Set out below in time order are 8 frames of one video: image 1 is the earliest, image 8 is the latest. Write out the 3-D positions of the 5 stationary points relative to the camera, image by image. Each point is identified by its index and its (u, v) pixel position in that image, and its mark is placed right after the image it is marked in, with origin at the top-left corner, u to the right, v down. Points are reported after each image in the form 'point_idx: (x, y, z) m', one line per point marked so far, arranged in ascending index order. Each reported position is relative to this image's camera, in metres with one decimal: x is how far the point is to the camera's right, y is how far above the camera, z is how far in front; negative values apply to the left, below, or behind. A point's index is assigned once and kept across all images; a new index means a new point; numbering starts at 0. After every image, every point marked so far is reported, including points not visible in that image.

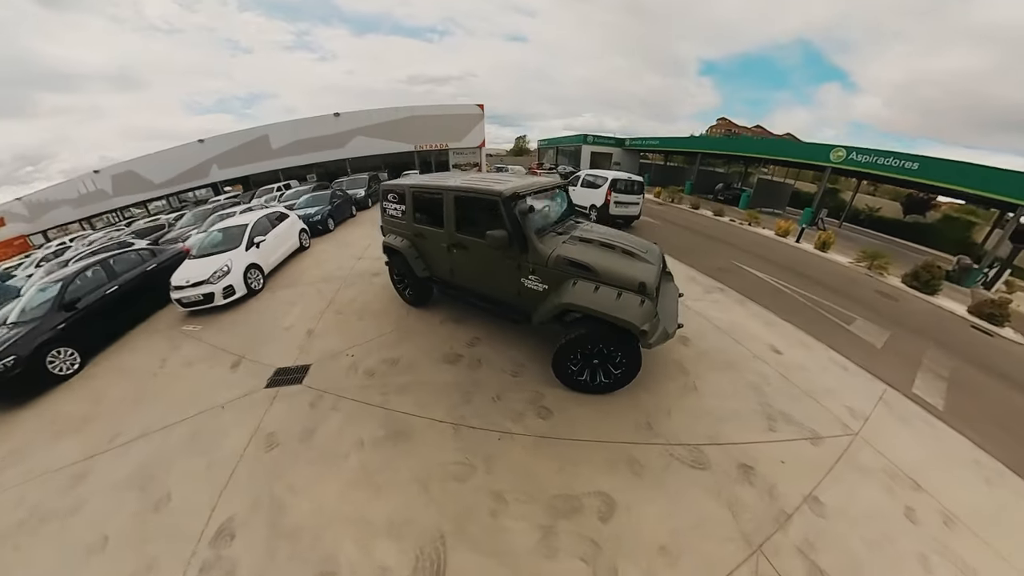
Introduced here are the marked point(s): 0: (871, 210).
0: (+18.5, +3.8, +17.8) m
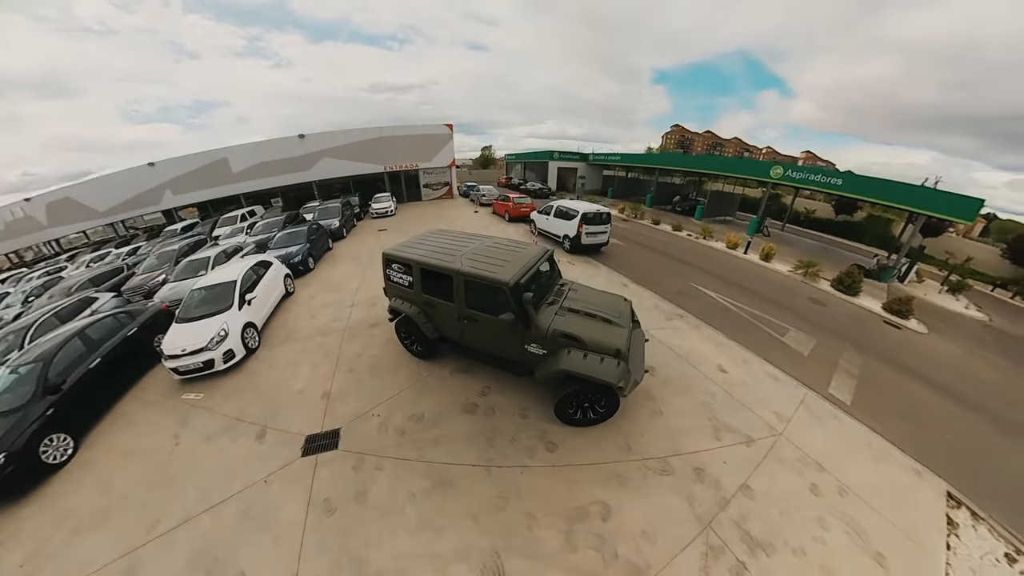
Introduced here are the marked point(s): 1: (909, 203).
0: (+17.2, +4.2, +20.0) m
1: (+14.5, +2.9, +12.5) m
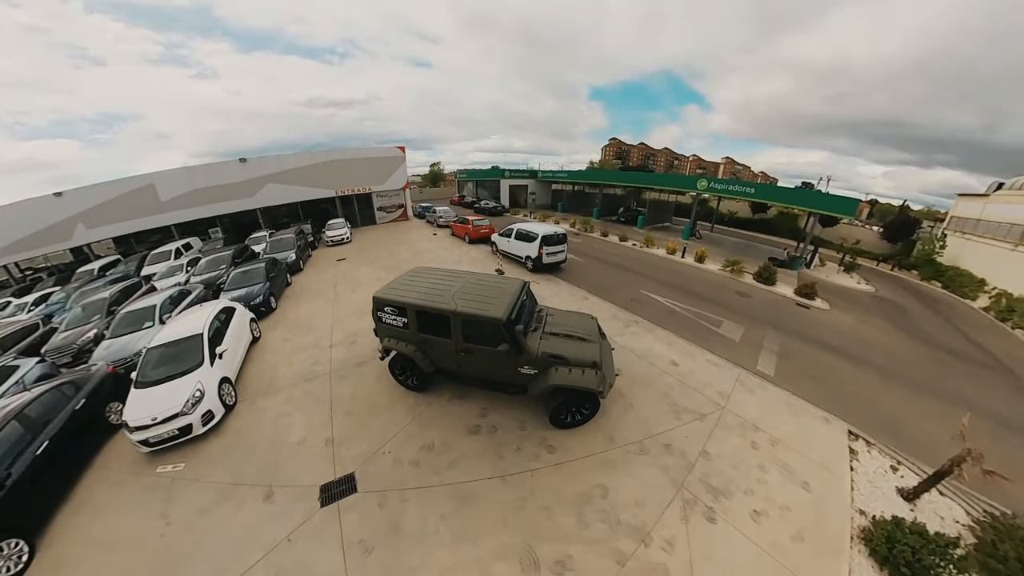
0: (+14.5, +4.8, +22.9) m
1: (+12.9, +3.6, +15.1) m
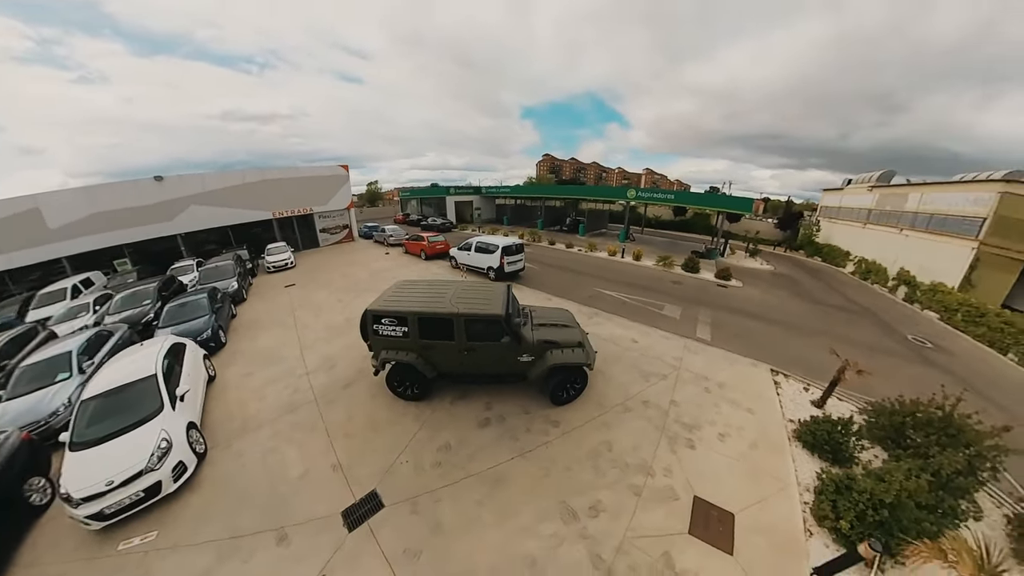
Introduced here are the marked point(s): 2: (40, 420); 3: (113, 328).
0: (+10.7, +5.3, +25.8) m
1: (+10.5, +4.3, +17.8) m
2: (-10.9, -3.0, +8.0) m
3: (-12.8, -1.3, +11.1) m
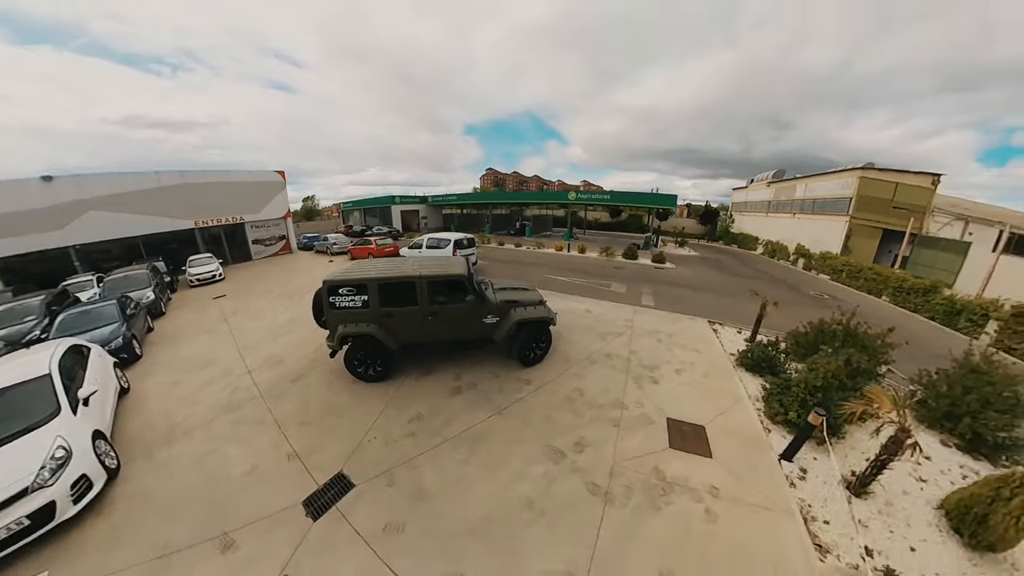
0: (+6.6, +5.5, +27.6) m
1: (+7.6, +5.0, +19.6) m
2: (-11.5, -3.1, +6.5) m
3: (-13.9, -1.8, +9.3) m
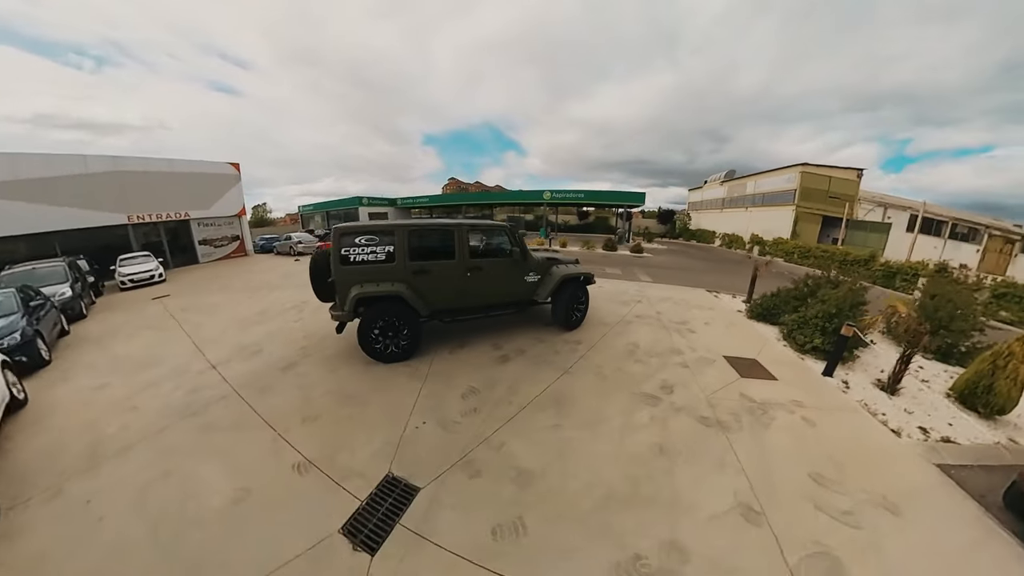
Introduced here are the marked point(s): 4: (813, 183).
0: (+4.2, +5.5, +28.3) m
1: (+6.2, +5.3, +20.5) m
2: (-10.9, -2.8, +4.7) m
3: (-13.7, -1.7, +7.3) m
4: (+14.7, +5.0, +16.8) m
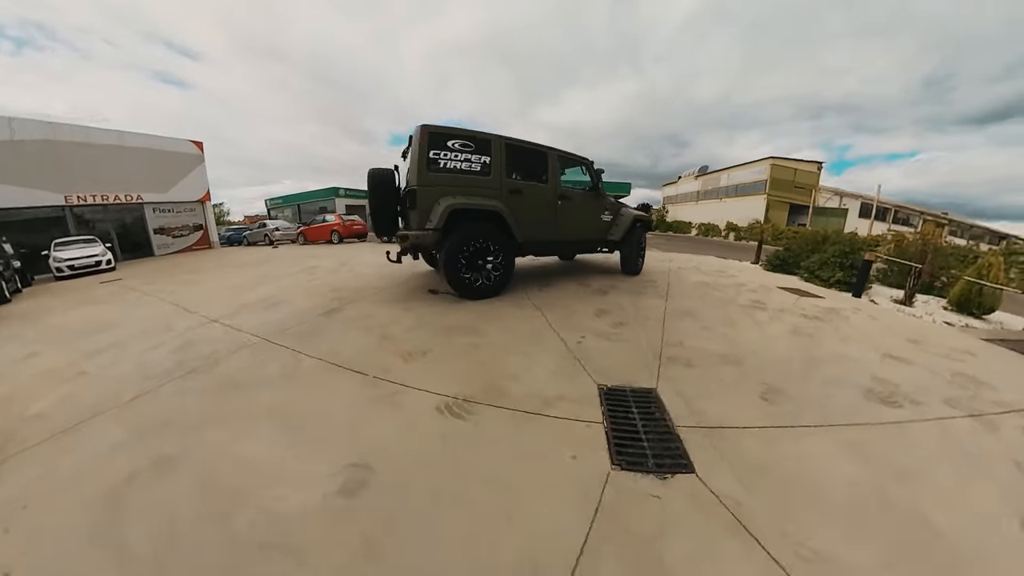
0: (+2.5, +5.9, +28.4) m
1: (+5.3, +5.9, +20.8) m
2: (-10.1, -2.2, +3.4) m
3: (-13.1, -1.2, +5.7) m
4: (+14.1, +5.9, +18.0) m
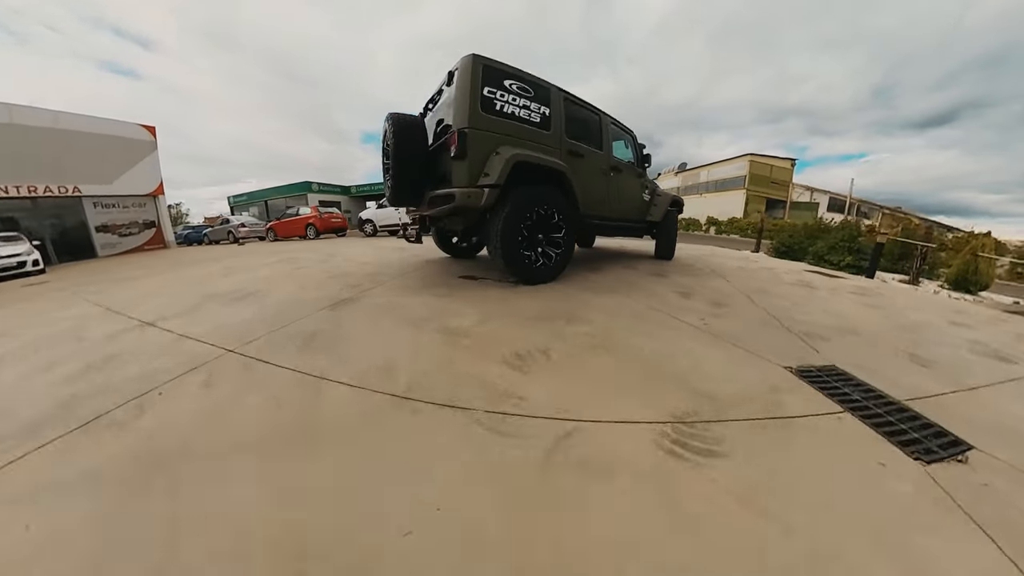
0: (+1.0, +6.0, +28.0) m
1: (+4.2, +6.1, +20.6) m
2: (-9.7, -2.3, +2.1) m
3: (-12.9, -1.4, +4.2) m
4: (+13.3, +6.3, +18.4) m
